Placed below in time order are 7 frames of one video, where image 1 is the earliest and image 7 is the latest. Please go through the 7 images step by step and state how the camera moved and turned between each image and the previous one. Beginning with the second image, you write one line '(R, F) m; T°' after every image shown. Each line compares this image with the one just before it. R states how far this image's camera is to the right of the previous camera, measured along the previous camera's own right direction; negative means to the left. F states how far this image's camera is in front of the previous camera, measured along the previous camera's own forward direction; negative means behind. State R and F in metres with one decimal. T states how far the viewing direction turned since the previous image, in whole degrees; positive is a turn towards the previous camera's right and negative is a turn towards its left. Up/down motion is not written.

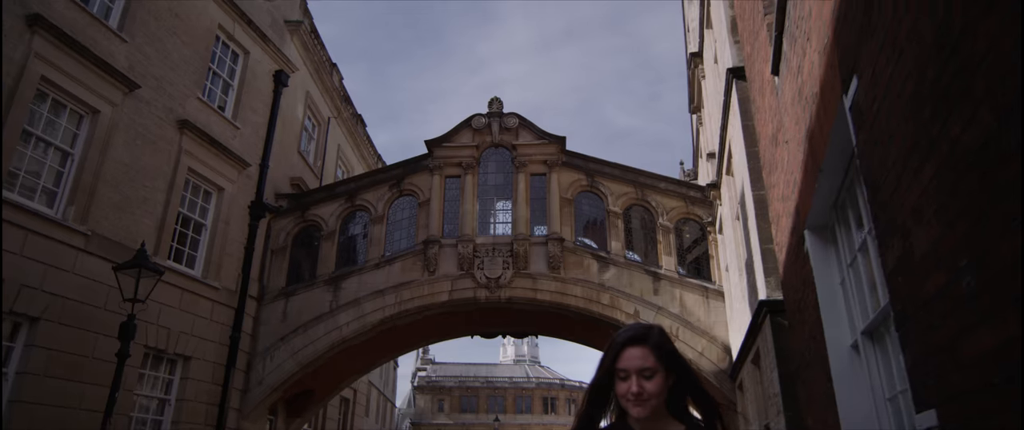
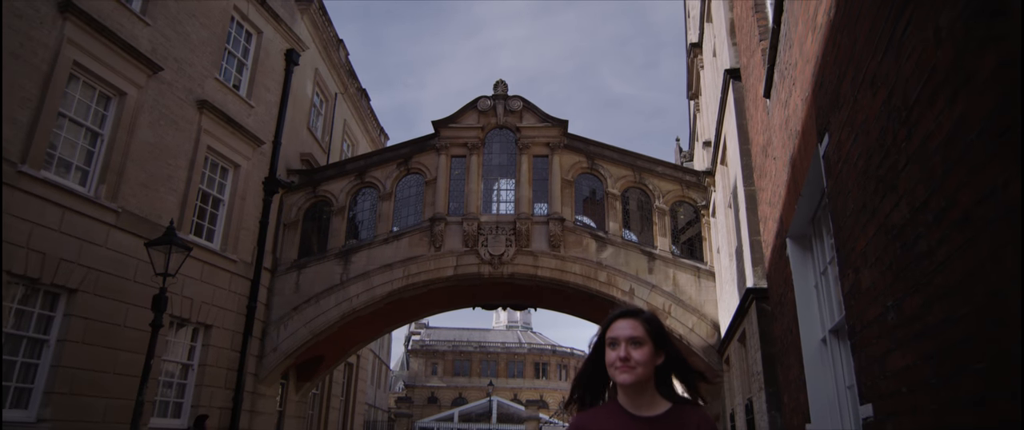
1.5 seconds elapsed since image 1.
(-0.2, -0.7) m; +1°
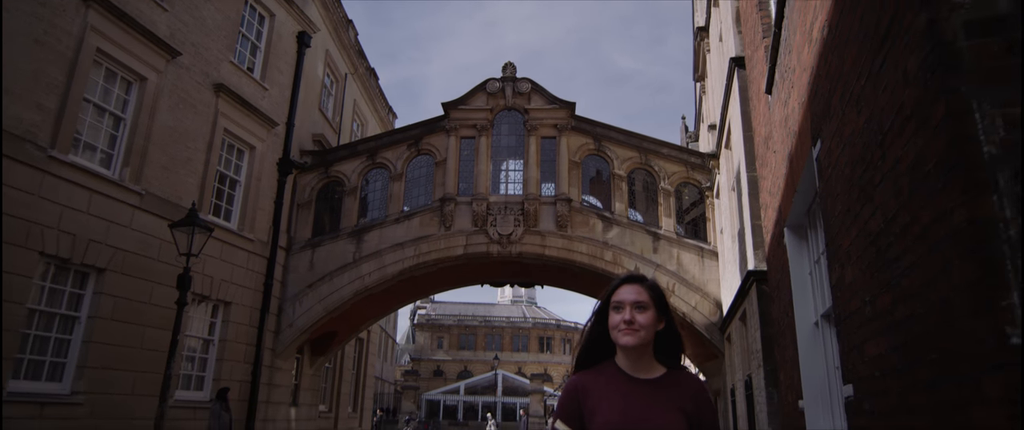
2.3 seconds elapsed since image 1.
(-0.1, -0.4) m; 0°
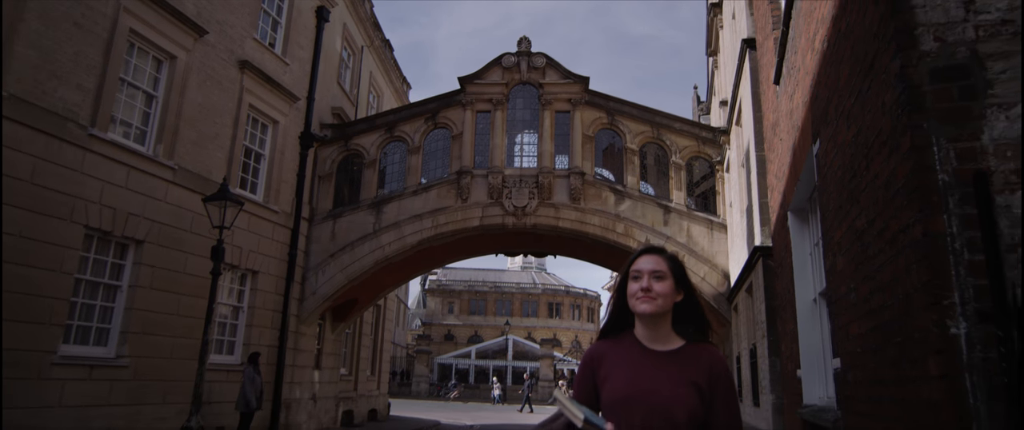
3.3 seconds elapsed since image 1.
(-0.1, -0.5) m; -1°
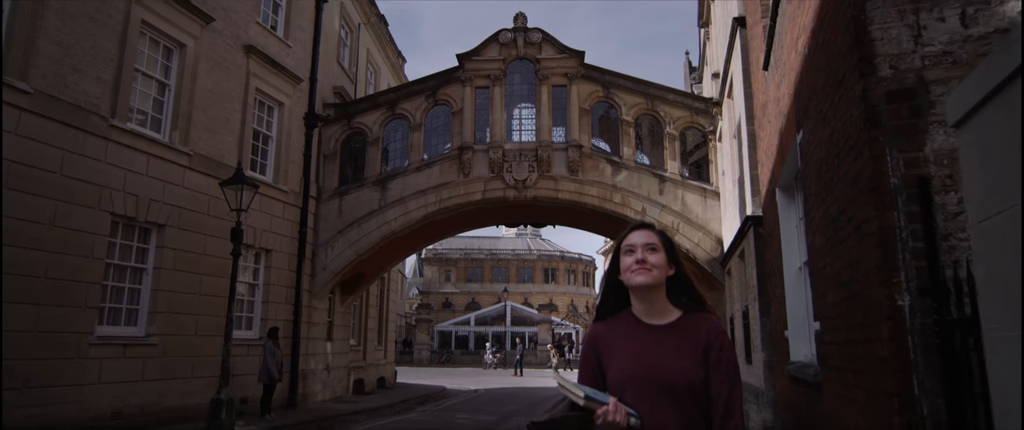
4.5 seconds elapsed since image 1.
(-0.2, -0.6) m; +1°
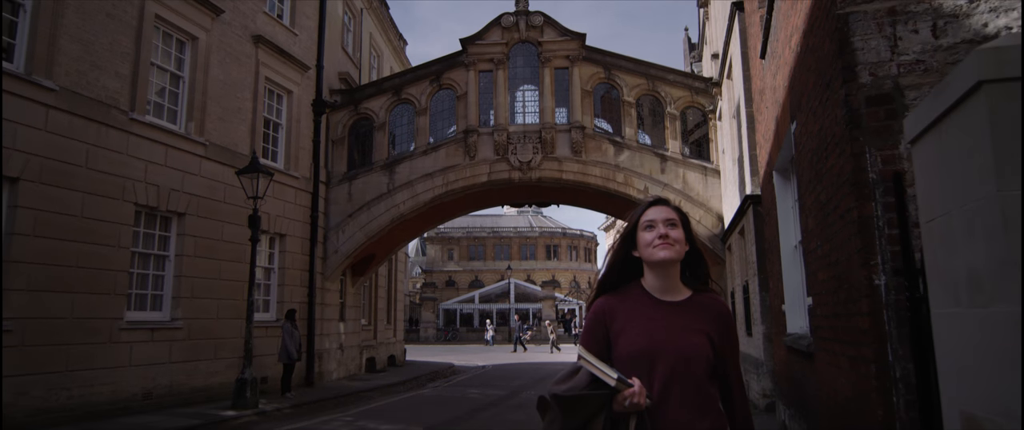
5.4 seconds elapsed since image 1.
(-0.1, -0.4) m; 0°
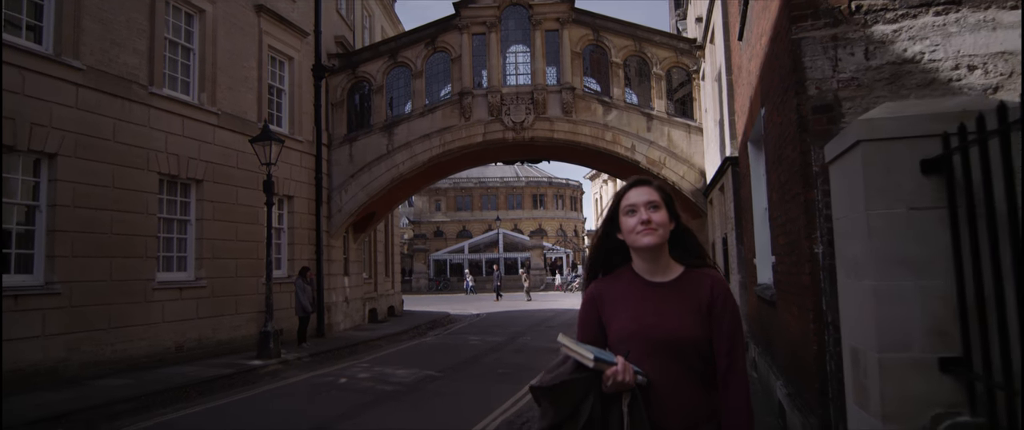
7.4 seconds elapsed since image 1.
(-0.2, -0.9) m; +1°
